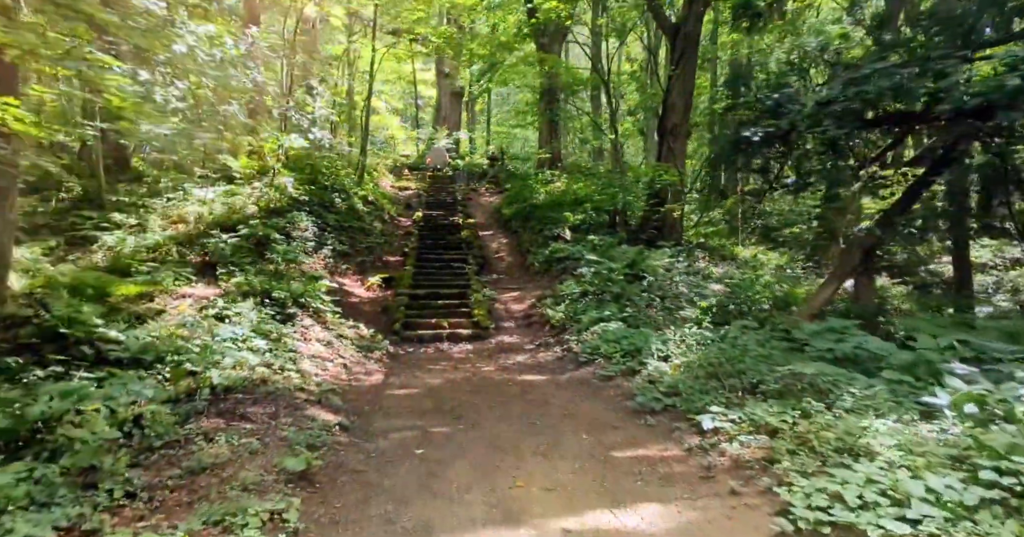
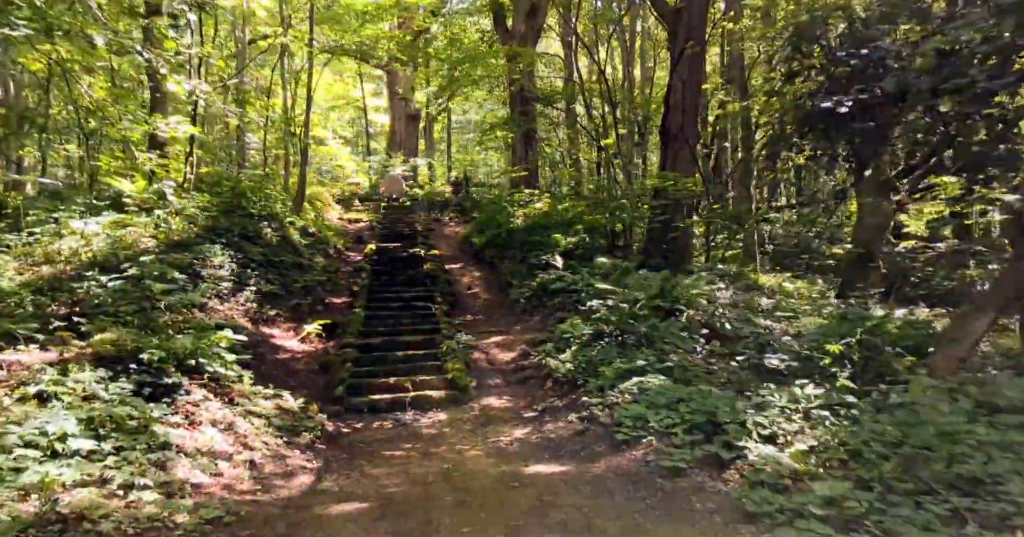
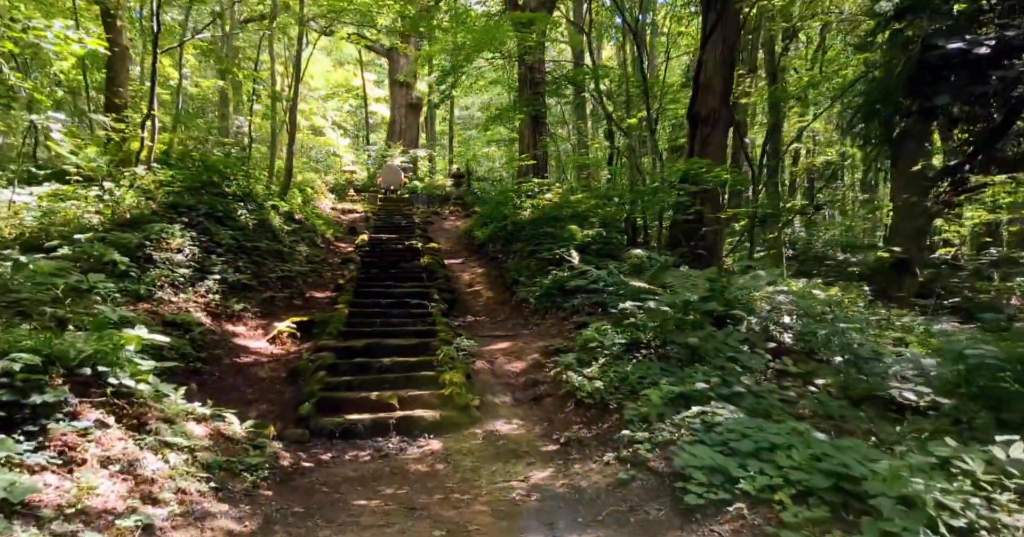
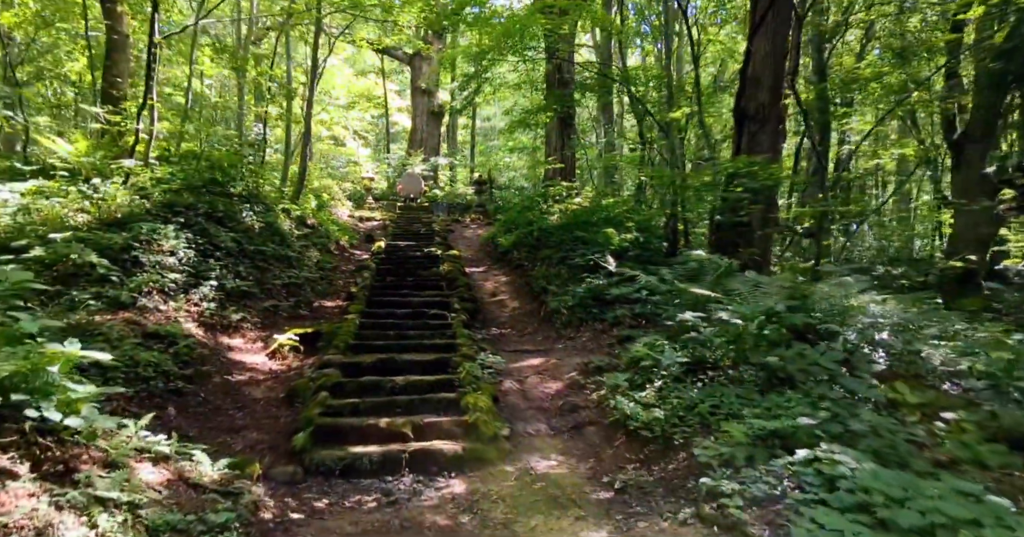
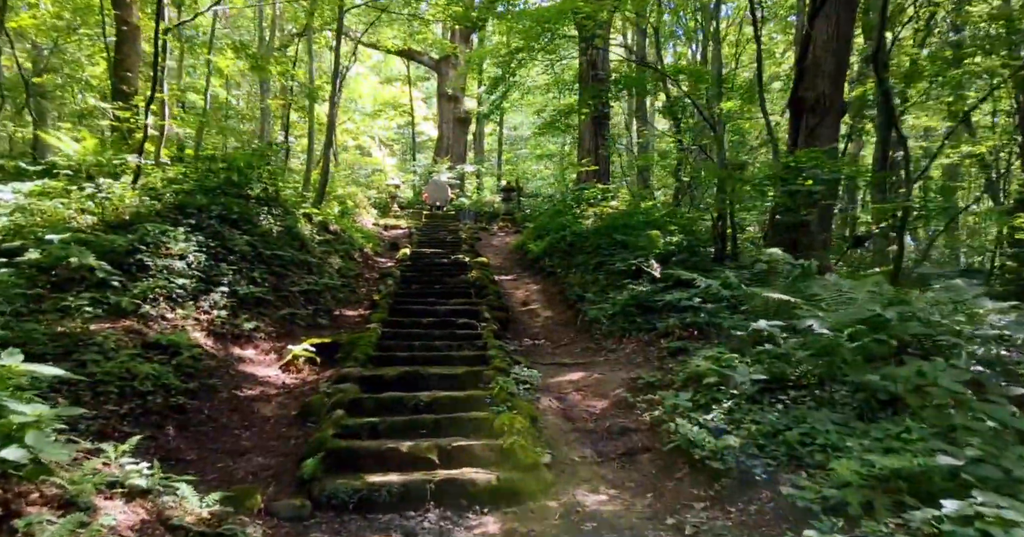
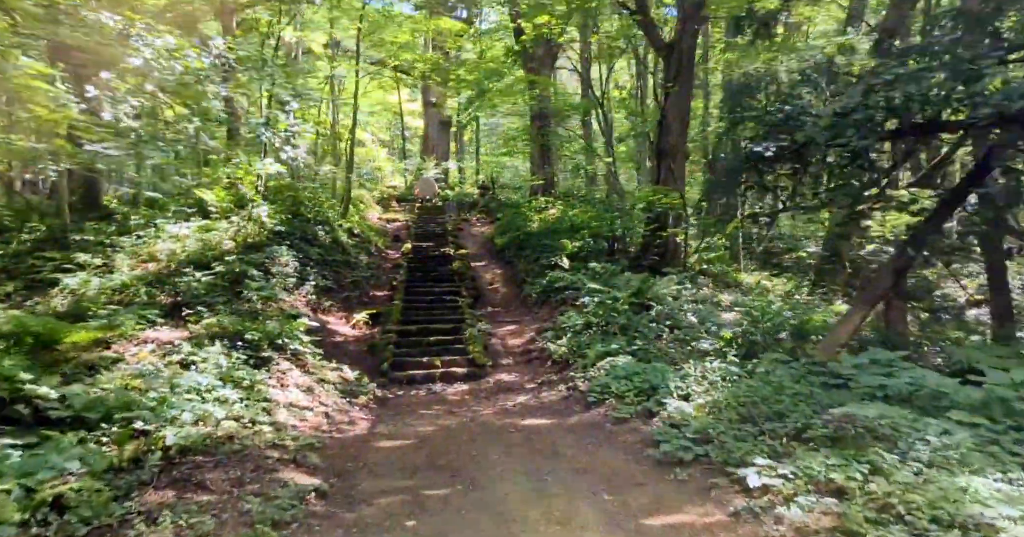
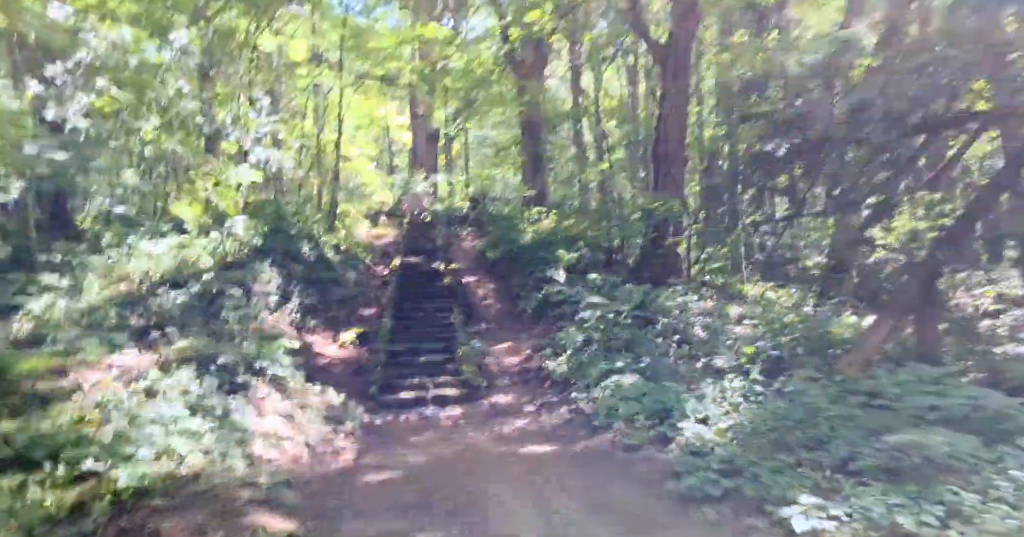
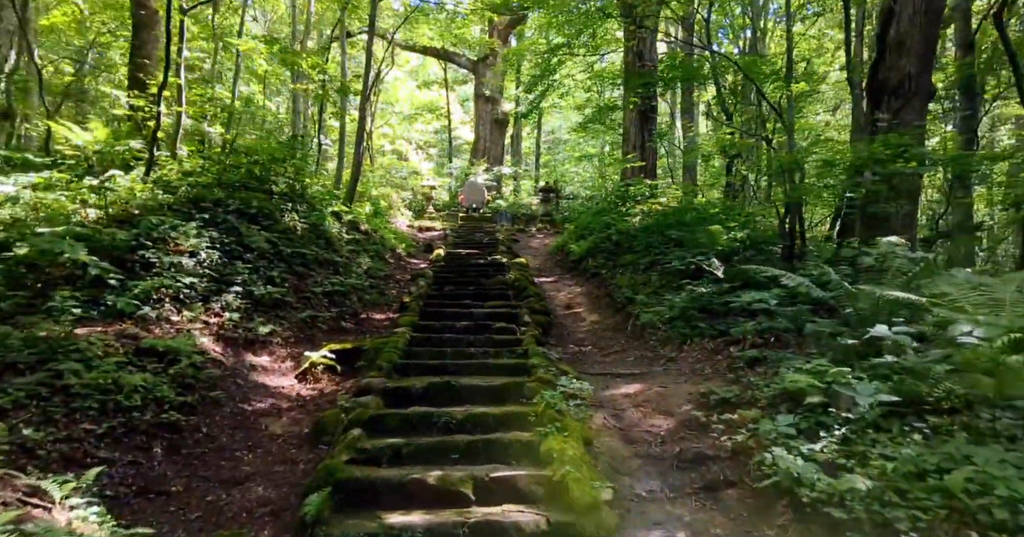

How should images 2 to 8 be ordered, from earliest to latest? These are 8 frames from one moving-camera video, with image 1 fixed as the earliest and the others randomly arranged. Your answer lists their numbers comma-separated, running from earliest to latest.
6, 7, 2, 3, 4, 5, 8
